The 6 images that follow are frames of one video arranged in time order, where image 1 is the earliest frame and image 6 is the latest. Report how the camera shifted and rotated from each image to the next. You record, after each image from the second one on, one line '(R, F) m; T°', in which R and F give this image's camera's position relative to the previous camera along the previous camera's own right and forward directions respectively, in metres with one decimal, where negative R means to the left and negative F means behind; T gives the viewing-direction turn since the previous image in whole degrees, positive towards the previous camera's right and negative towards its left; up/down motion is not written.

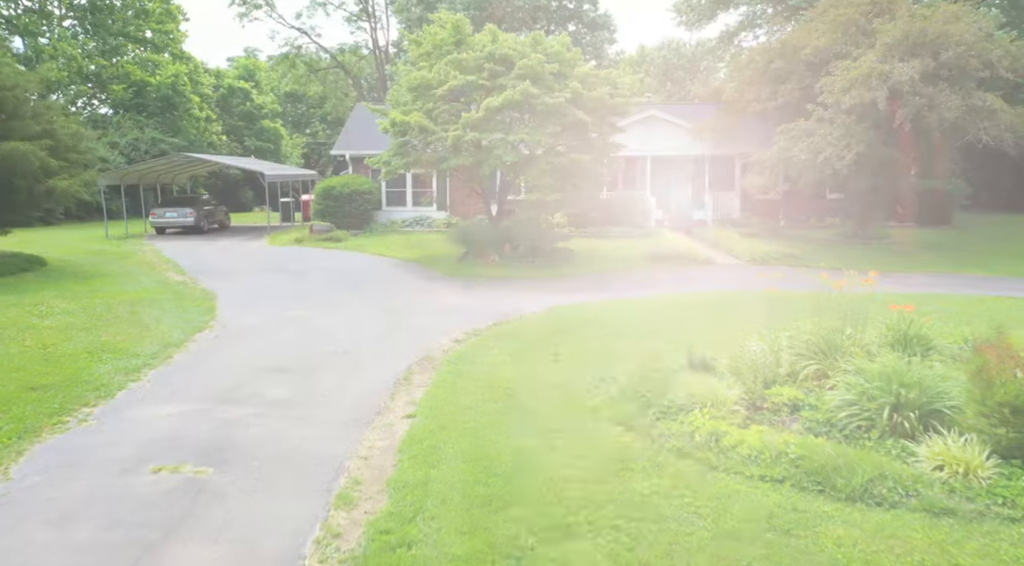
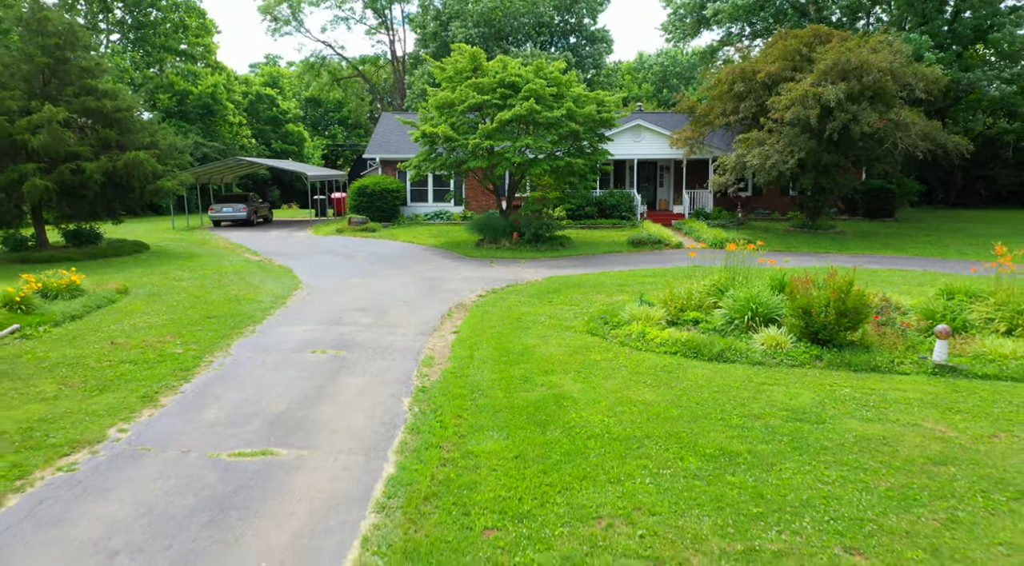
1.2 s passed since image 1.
(0.0, -3.4) m; 0°
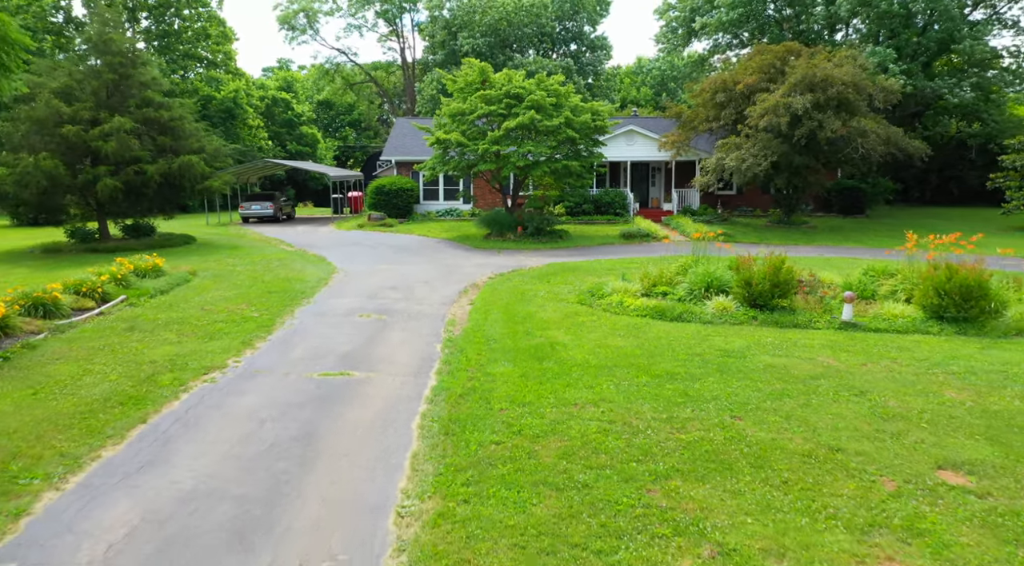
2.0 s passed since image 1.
(0.0, -2.2) m; 0°
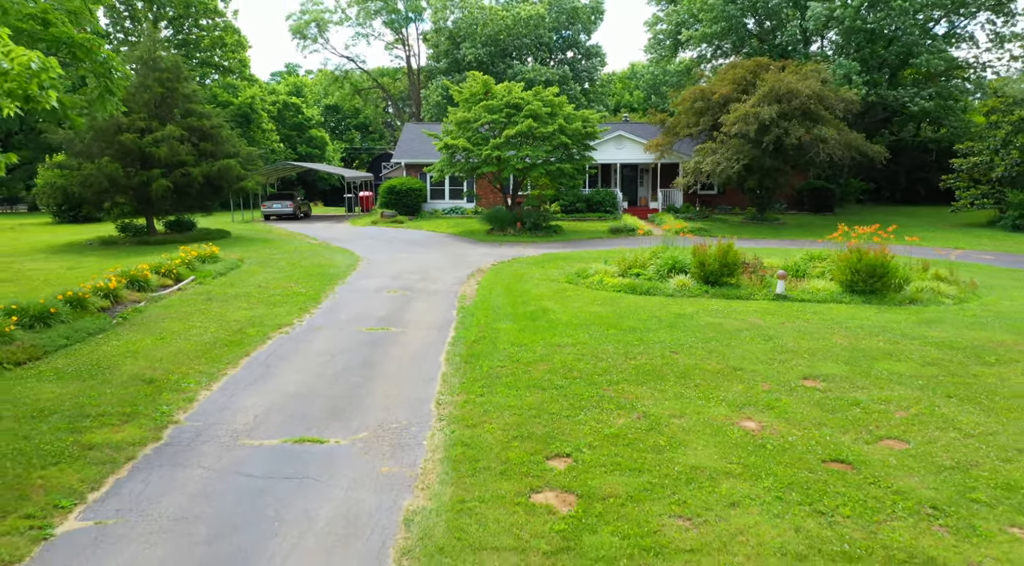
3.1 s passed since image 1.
(0.0, -2.4) m; 0°
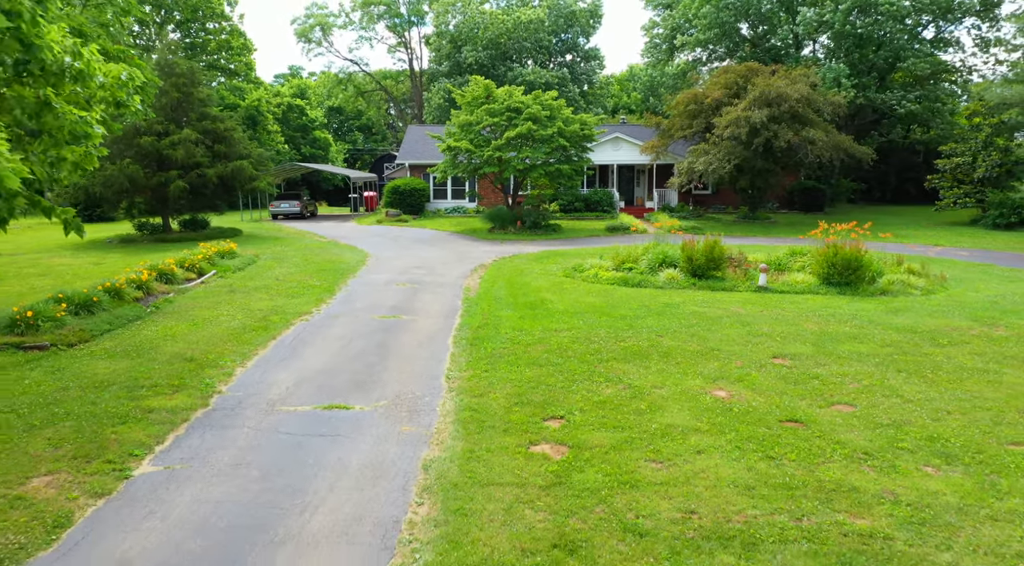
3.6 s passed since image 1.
(0.0, -0.9) m; 0°
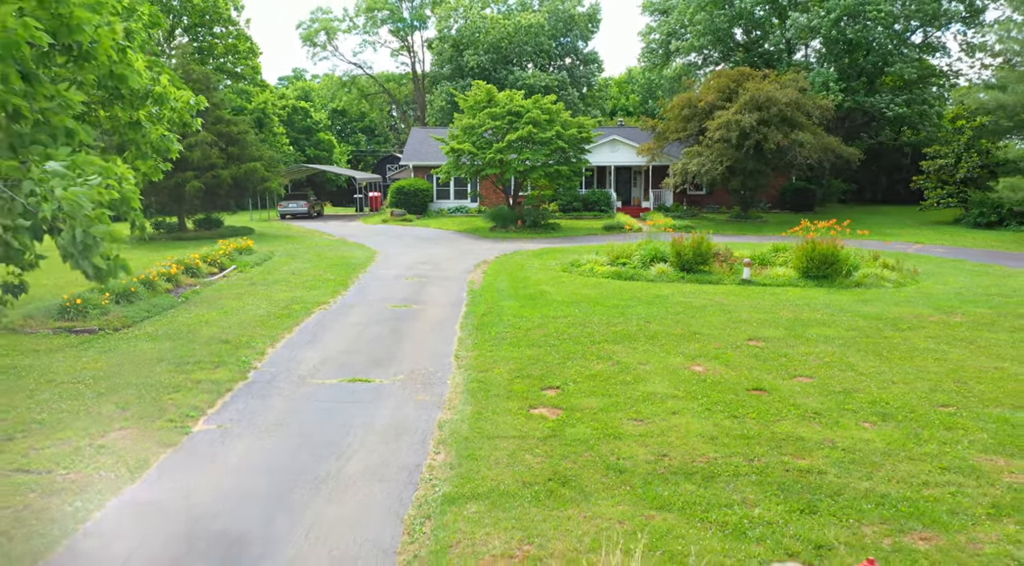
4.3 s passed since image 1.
(0.0, -0.9) m; 0°
